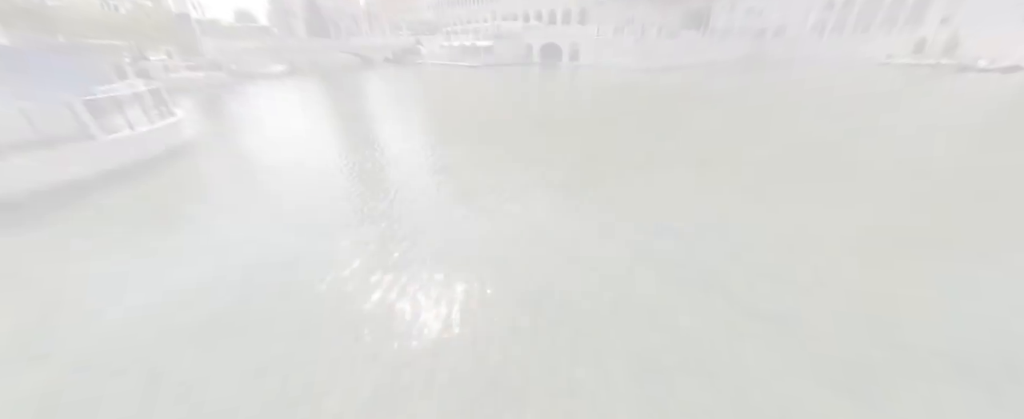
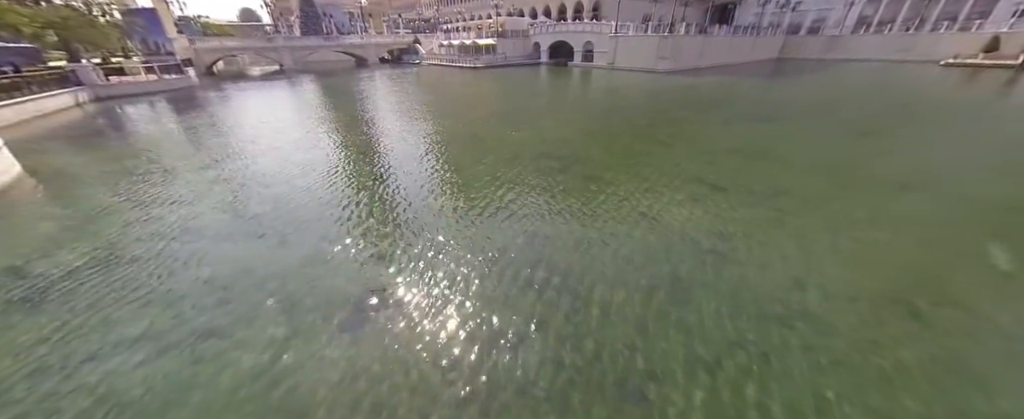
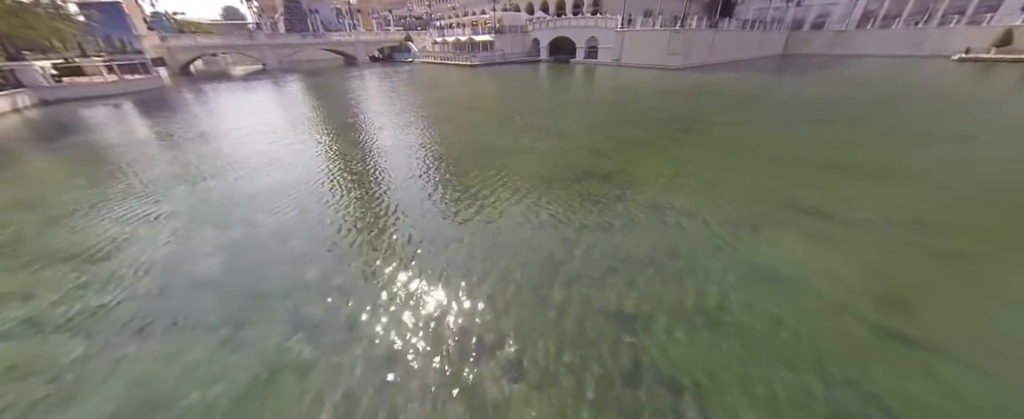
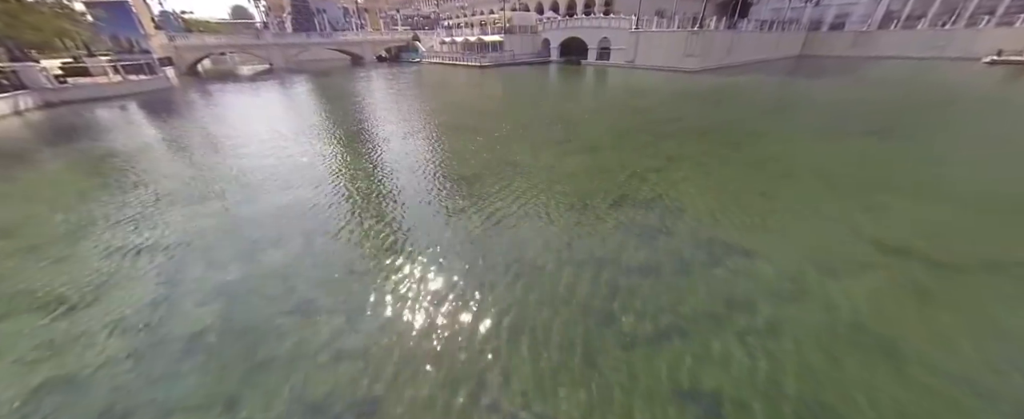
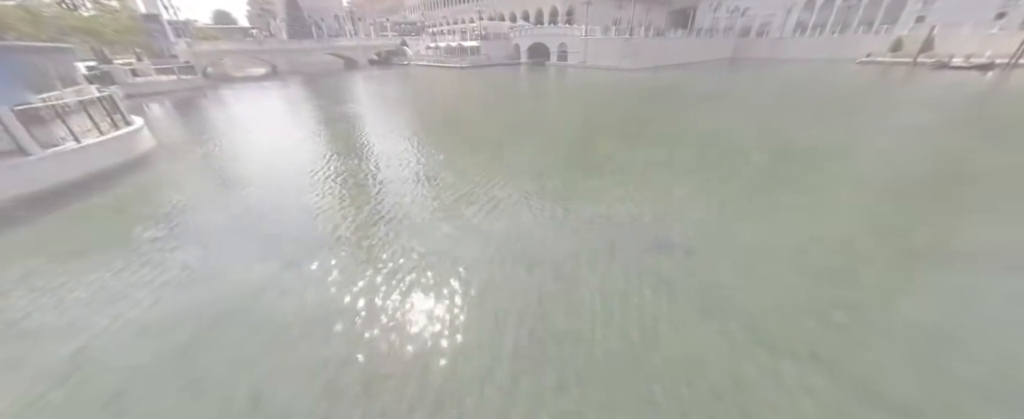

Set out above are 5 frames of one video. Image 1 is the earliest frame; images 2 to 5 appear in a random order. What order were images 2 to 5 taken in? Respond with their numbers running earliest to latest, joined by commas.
5, 2, 3, 4
